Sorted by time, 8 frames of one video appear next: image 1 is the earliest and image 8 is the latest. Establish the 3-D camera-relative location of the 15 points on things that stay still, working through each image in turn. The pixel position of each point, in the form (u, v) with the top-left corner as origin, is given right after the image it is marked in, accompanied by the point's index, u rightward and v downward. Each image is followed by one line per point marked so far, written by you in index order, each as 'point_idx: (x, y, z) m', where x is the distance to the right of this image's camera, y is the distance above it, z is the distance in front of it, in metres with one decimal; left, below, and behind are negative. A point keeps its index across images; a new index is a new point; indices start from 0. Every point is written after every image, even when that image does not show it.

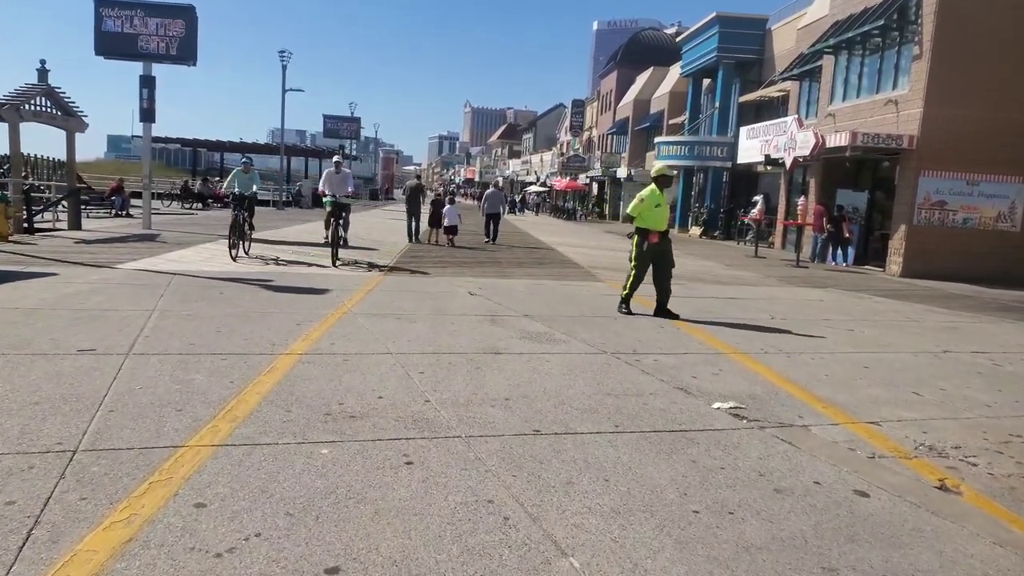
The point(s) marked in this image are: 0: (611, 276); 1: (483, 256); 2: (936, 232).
0: (+1.9, +0.2, +15.2) m
1: (-0.7, +0.7, +18.1) m
2: (+10.6, +1.4, +19.2) m
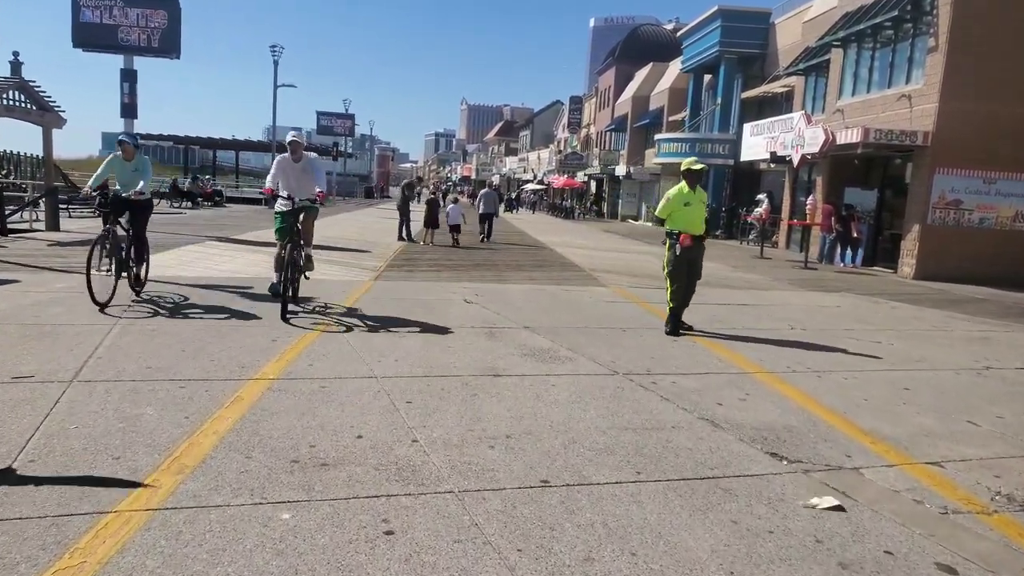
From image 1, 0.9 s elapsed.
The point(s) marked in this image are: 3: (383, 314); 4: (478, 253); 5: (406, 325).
0: (+1.9, +0.2, +14.5) m
1: (-0.7, +0.7, +17.4) m
2: (+10.5, +1.3, +18.5) m
3: (-1.5, -0.3, +8.8) m
4: (-0.8, +0.9, +19.4) m
5: (-1.1, -0.4, +8.0) m
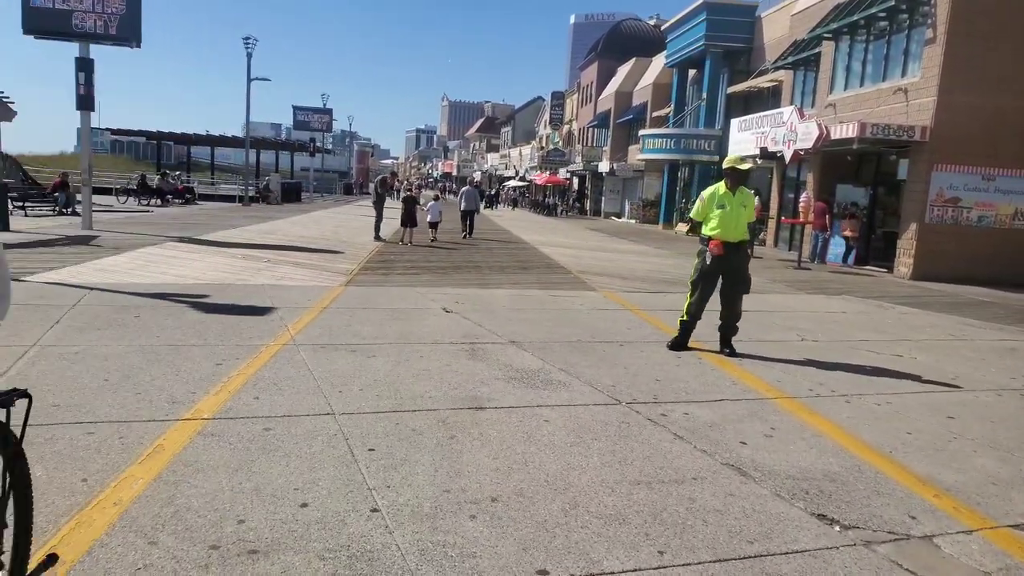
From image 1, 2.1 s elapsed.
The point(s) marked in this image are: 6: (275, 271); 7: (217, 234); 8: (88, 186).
0: (+1.6, +0.1, +13.6) m
1: (-1.1, +0.6, +16.4) m
2: (+10.1, +1.3, +17.9) m
3: (-1.6, -0.4, +7.8) m
4: (-1.3, +0.9, +18.4) m
5: (-1.2, -0.5, +7.1) m
6: (-3.8, +0.3, +12.4) m
7: (-7.2, +1.3, +18.9) m
8: (-10.1, +2.4, +18.3) m
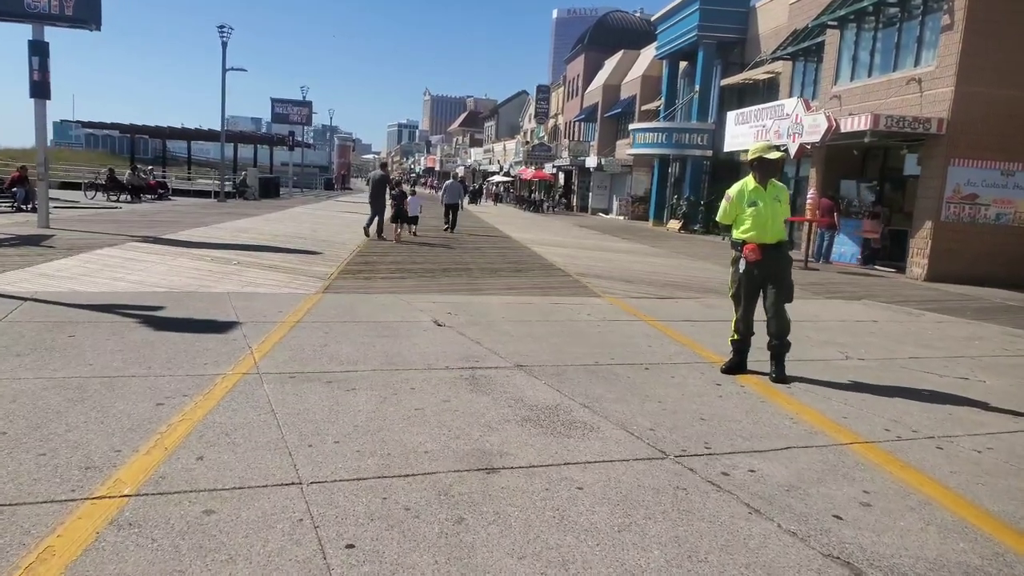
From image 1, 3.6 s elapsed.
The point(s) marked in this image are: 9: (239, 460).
0: (+1.5, 0.0, +12.5) m
1: (-1.3, +0.5, +15.2) m
2: (+9.9, +1.3, +16.9) m
3: (-1.6, -0.5, +6.6) m
4: (-1.5, +0.8, +17.2) m
5: (-1.2, -0.6, +5.9) m
6: (-3.9, +0.2, +11.2) m
7: (-7.4, +1.3, +17.5) m
8: (-10.3, +2.3, +16.9) m
9: (-1.4, -0.9, +3.9) m
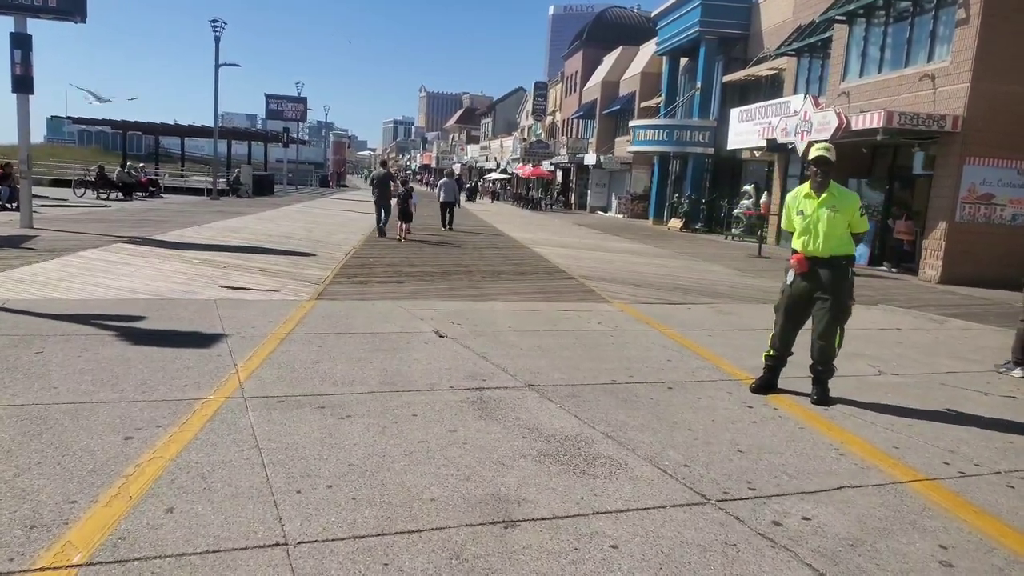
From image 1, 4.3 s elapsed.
0: (+1.6, -0.1, +11.9) m
1: (-1.2, +0.5, +14.7) m
2: (+10.0, +1.2, +16.4) m
3: (-1.5, -0.6, +6.1) m
4: (-1.4, +0.7, +16.7) m
5: (-1.1, -0.7, +5.3) m
6: (-3.8, +0.1, +10.6) m
7: (-7.4, +1.2, +16.9) m
8: (-10.2, +2.3, +16.3) m
9: (-1.3, -1.0, +3.3) m
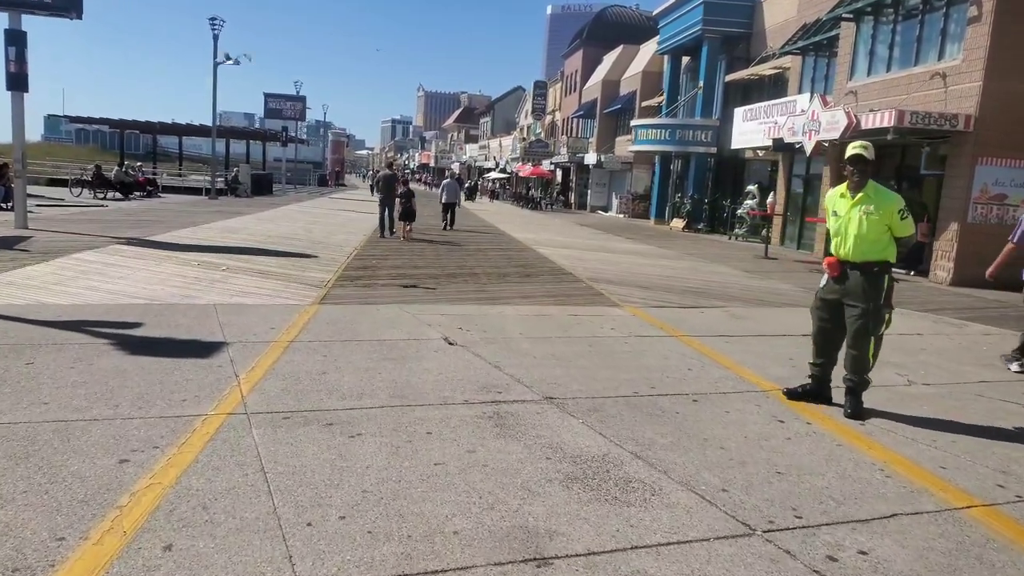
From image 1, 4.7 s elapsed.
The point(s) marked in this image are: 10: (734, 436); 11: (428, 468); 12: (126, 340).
0: (+1.7, -0.1, +11.6) m
1: (-1.1, +0.4, +14.3) m
2: (+10.0, +1.2, +16.1) m
3: (-1.4, -0.7, +5.8) m
4: (-1.3, +0.7, +16.4) m
5: (-1.0, -0.8, +5.0) m
6: (-3.7, +0.1, +10.3) m
7: (-7.3, +1.2, +16.6) m
8: (-10.1, +2.3, +16.0) m
9: (-1.1, -1.0, +3.0) m
10: (+1.4, -0.9, +4.9) m
11: (-0.4, -0.9, +4.0) m
12: (-3.3, -0.4, +6.5) m
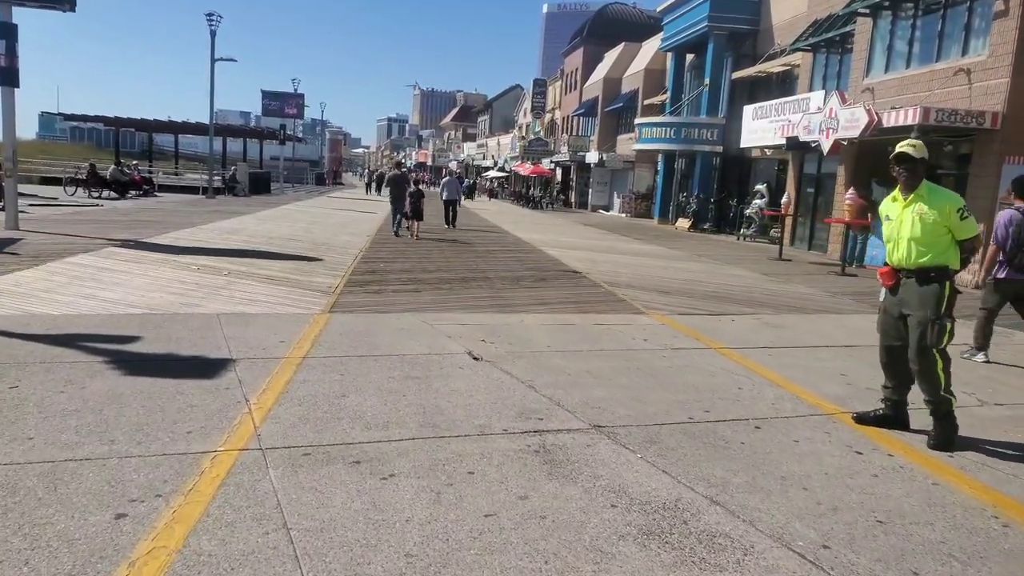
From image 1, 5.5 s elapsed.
0: (+1.9, -0.2, +11.0) m
1: (-0.9, +0.4, +13.8) m
2: (+10.3, +1.1, +15.6) m
3: (-1.1, -0.8, +5.2) m
4: (-1.1, +0.6, +15.8) m
5: (-0.7, -0.9, +4.4) m
6: (-3.4, 0.0, +9.7) m
7: (-7.1, +1.1, +16.0) m
8: (-9.9, +2.2, +15.3) m
9: (-0.9, -1.1, +2.4) m
10: (+1.7, -1.0, +4.3) m
11: (-0.1, -1.0, +3.4) m
12: (-3.0, -0.5, +5.9) m
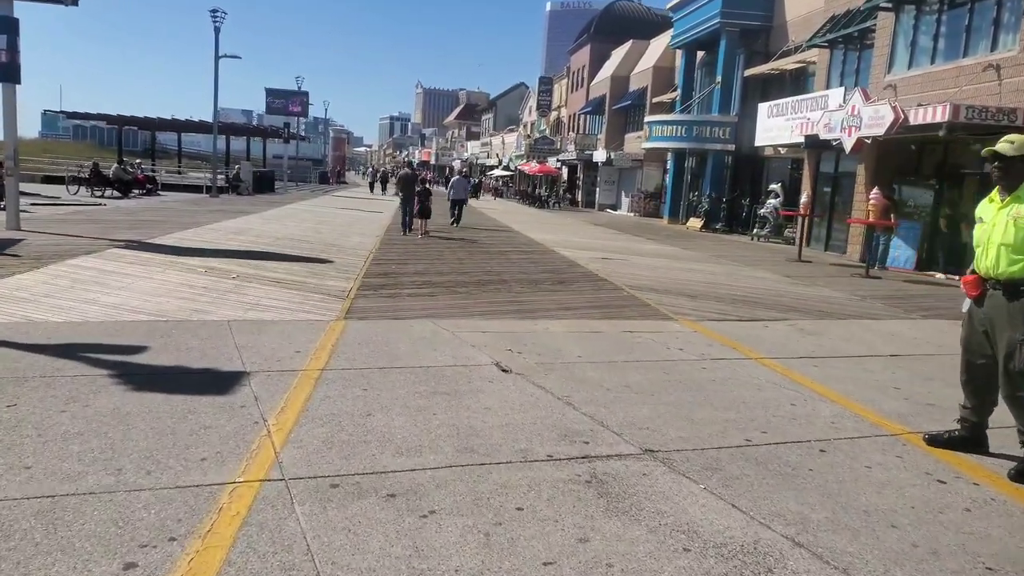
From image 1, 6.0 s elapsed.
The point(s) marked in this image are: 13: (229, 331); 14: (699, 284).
0: (+2.2, -0.2, +10.6) m
1: (-0.6, +0.3, +13.3) m
2: (+10.6, +1.1, +15.1) m
3: (-0.9, -0.8, +4.7) m
4: (-0.8, +0.6, +15.3) m
5: (-0.4, -0.9, +4.0) m
6: (-3.2, -0.1, +9.2) m
7: (-6.8, +1.1, +15.6) m
8: (-9.6, +2.1, +14.9) m
9: (-0.6, -1.2, +2.0) m
10: (+1.9, -1.1, +3.9) m
11: (+0.1, -1.1, +3.0) m
12: (-2.7, -0.6, +5.5) m
13: (-2.6, -0.4, +7.2) m
14: (+3.2, +0.1, +13.1) m
